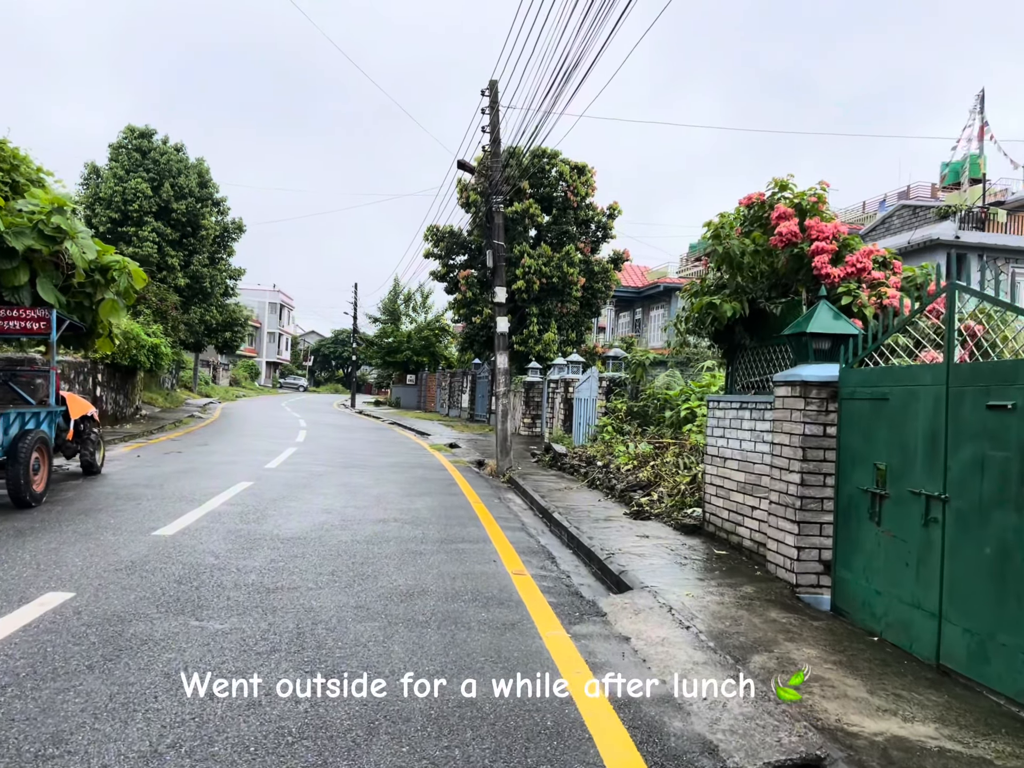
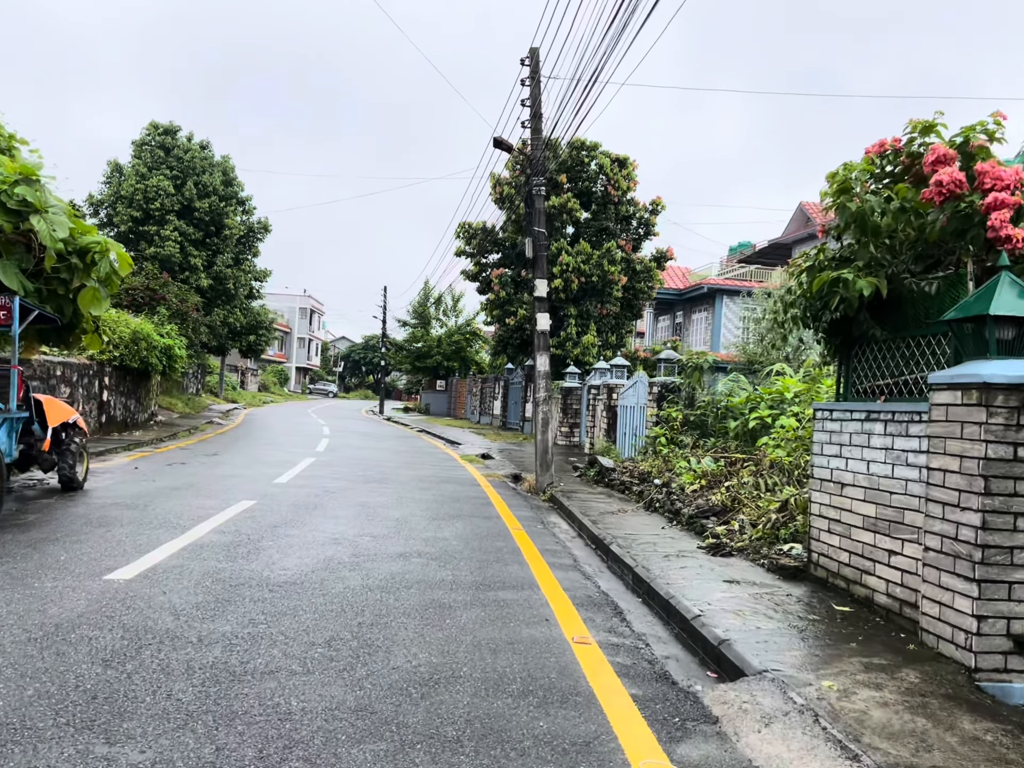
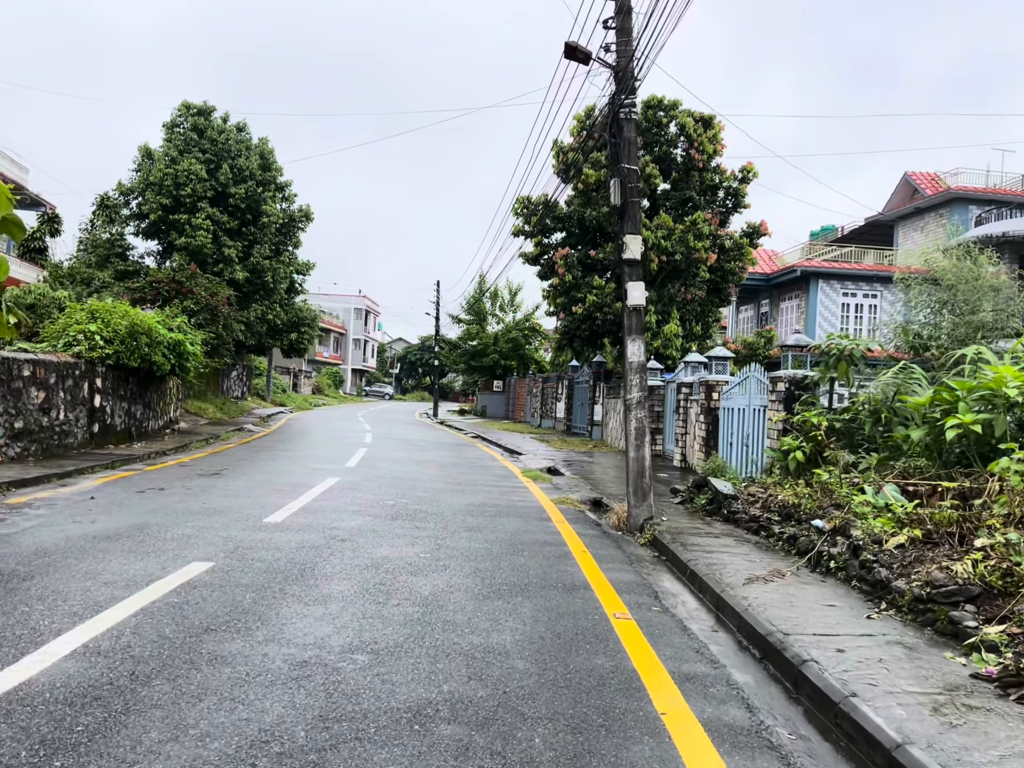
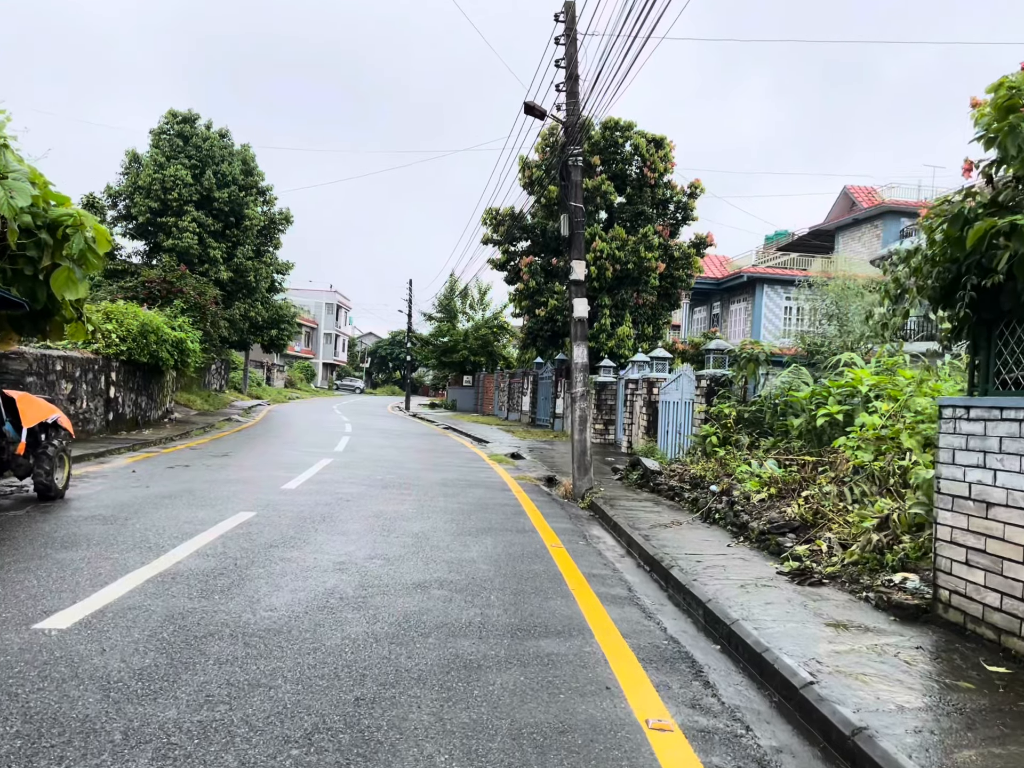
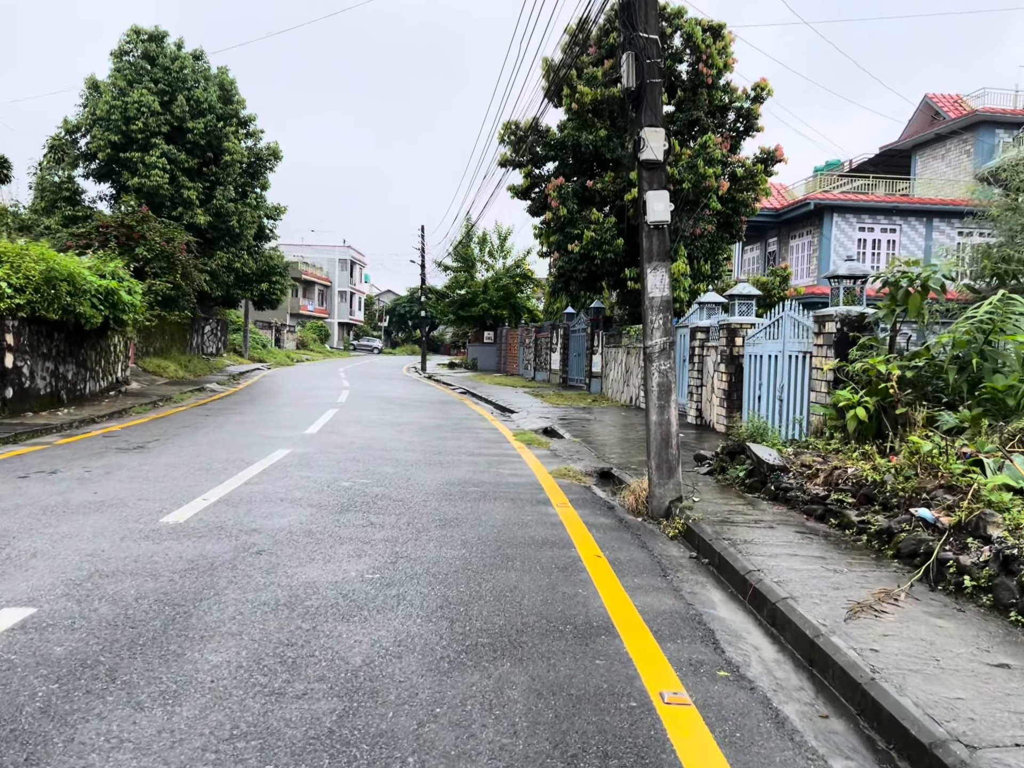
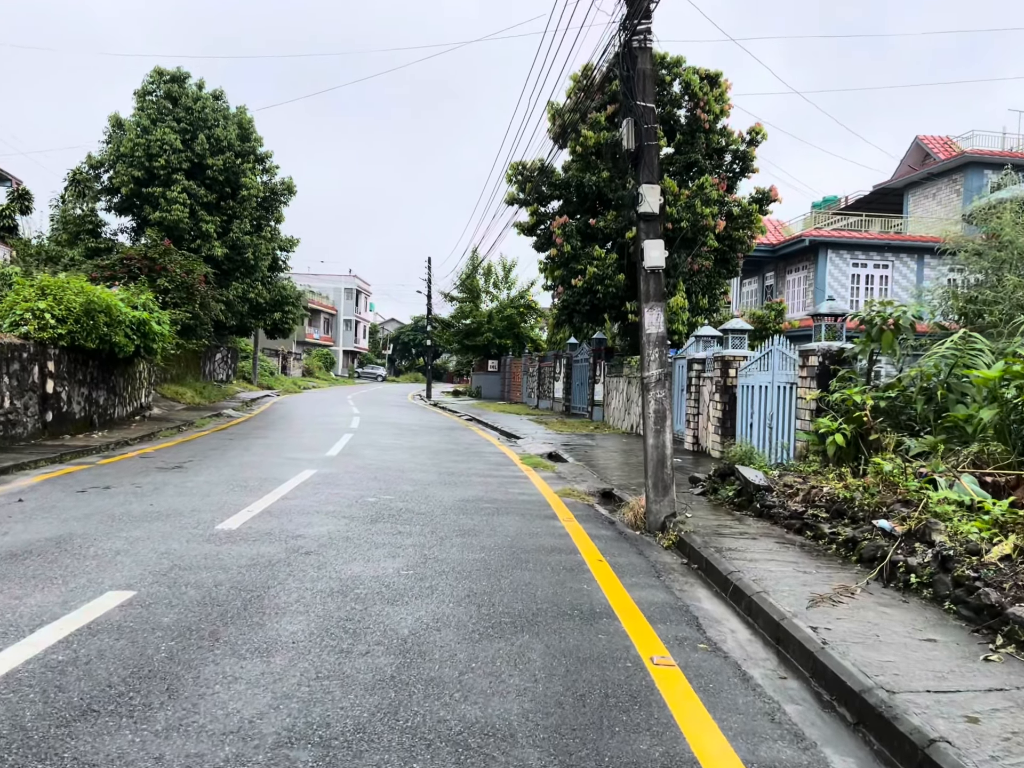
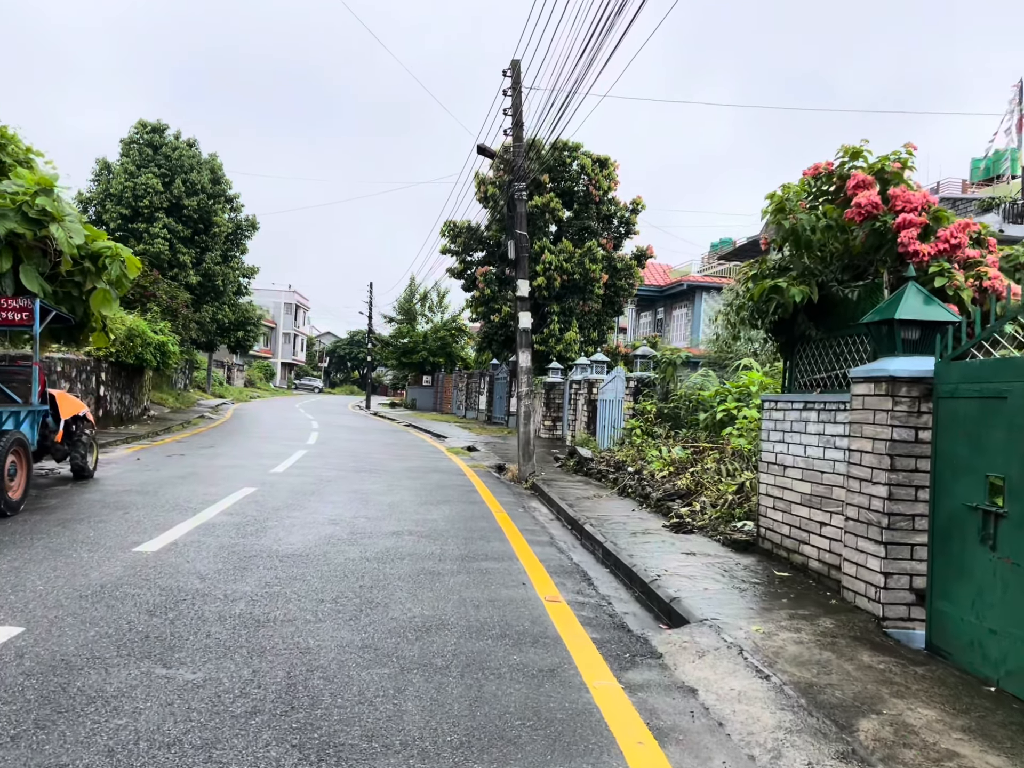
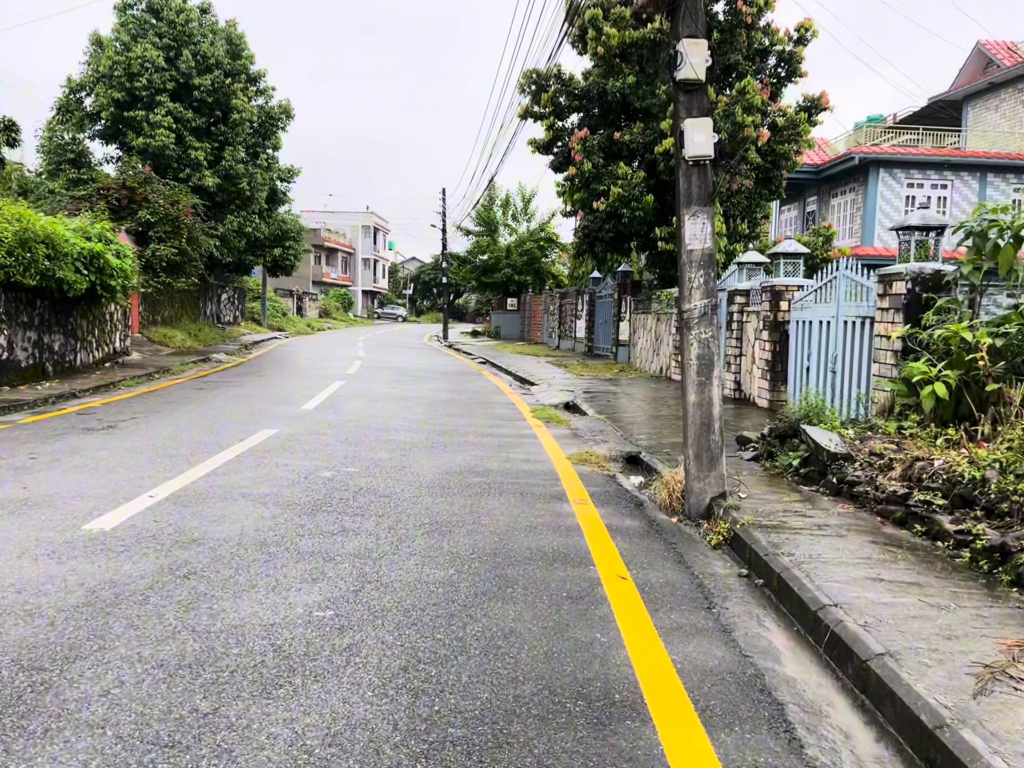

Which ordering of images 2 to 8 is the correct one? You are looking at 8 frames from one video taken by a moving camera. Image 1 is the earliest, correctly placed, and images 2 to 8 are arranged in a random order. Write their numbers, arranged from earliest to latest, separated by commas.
7, 2, 4, 3, 6, 5, 8
